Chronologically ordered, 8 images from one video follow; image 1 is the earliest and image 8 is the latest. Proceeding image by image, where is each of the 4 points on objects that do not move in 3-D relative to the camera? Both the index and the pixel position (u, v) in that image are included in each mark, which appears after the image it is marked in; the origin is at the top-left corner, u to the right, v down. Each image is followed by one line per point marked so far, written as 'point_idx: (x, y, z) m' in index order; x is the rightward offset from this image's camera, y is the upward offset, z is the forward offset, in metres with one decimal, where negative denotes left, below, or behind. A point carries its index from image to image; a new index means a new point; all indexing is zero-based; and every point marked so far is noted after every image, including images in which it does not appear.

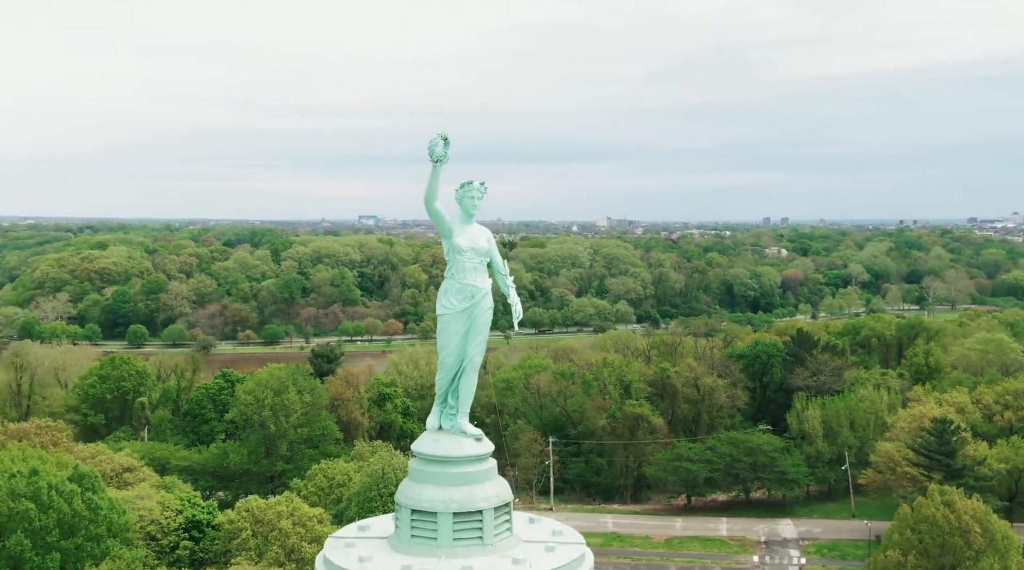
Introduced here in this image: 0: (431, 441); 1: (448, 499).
0: (-1.3, -2.3, +14.8) m
1: (-0.9, -3.1, +14.2) m
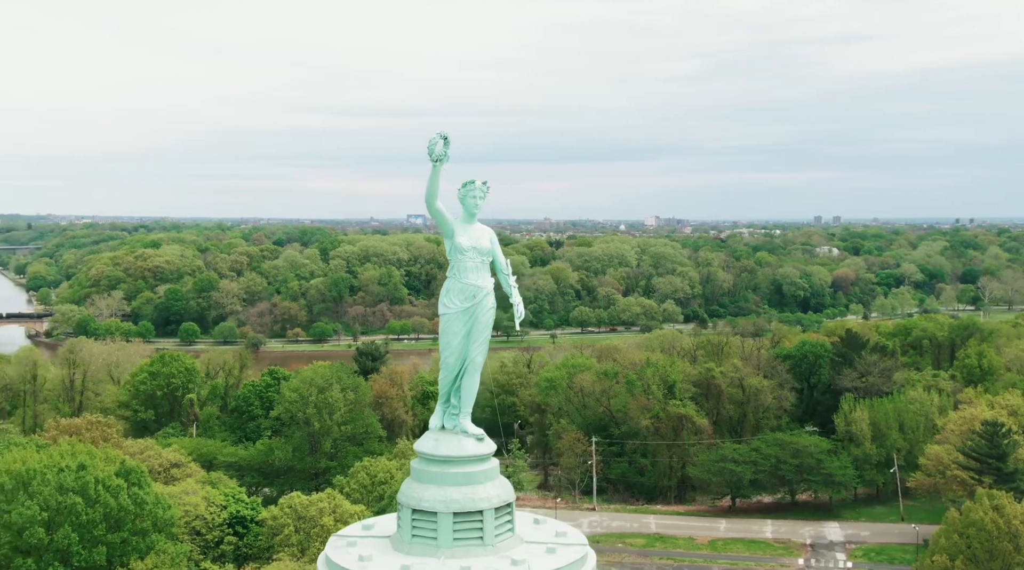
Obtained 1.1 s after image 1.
0: (-1.2, -2.3, +14.7) m
1: (-0.9, -3.1, +14.2) m
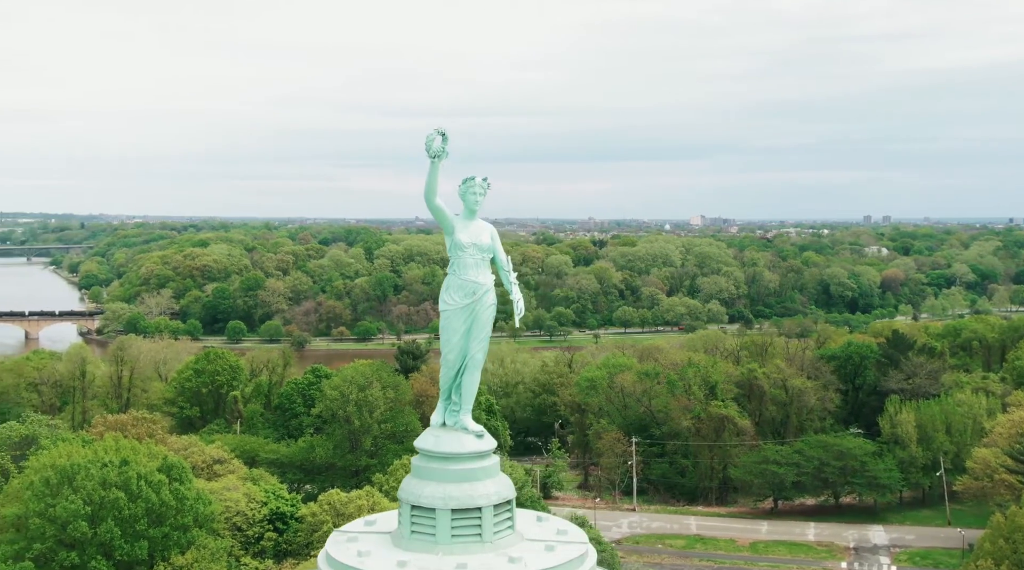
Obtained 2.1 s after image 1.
0: (-1.2, -2.3, +14.7) m
1: (-0.9, -3.0, +14.2) m
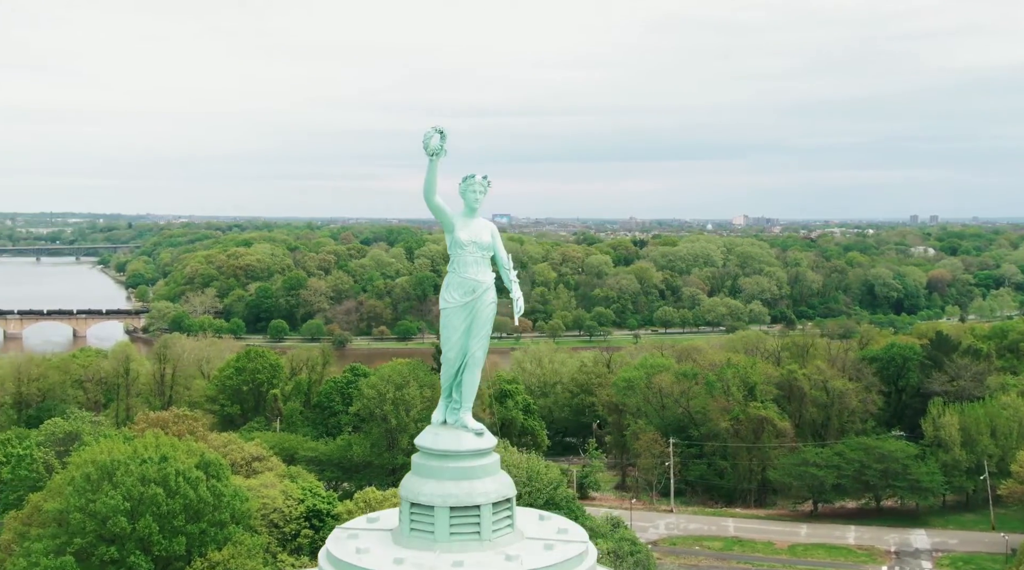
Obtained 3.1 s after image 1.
0: (-1.2, -2.2, +14.8) m
1: (-1.0, -3.0, +14.2) m
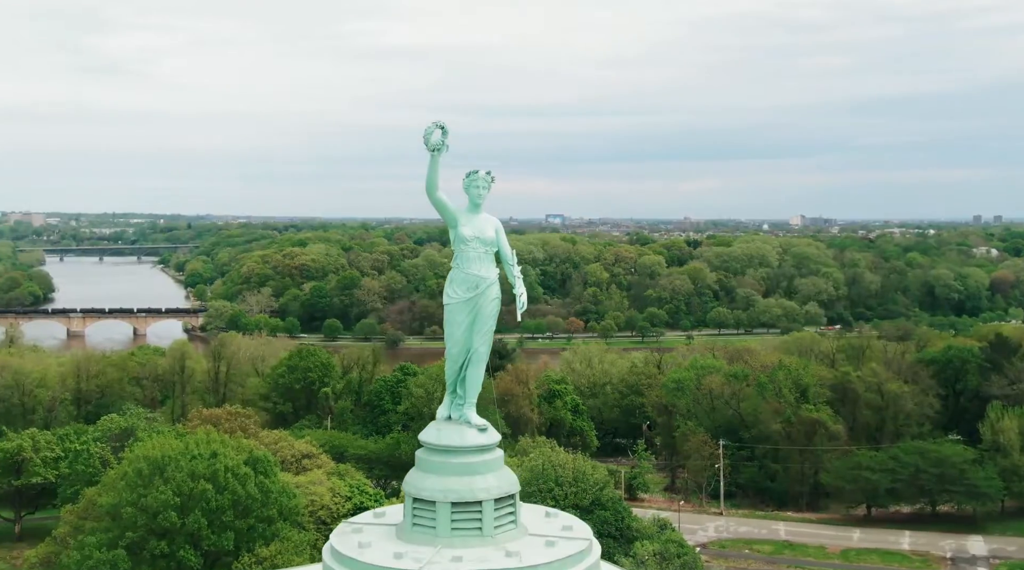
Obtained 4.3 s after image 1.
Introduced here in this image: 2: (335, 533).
0: (-1.2, -2.2, +14.8) m
1: (-0.9, -2.9, +14.2) m
2: (-2.6, -3.7, +14.8) m
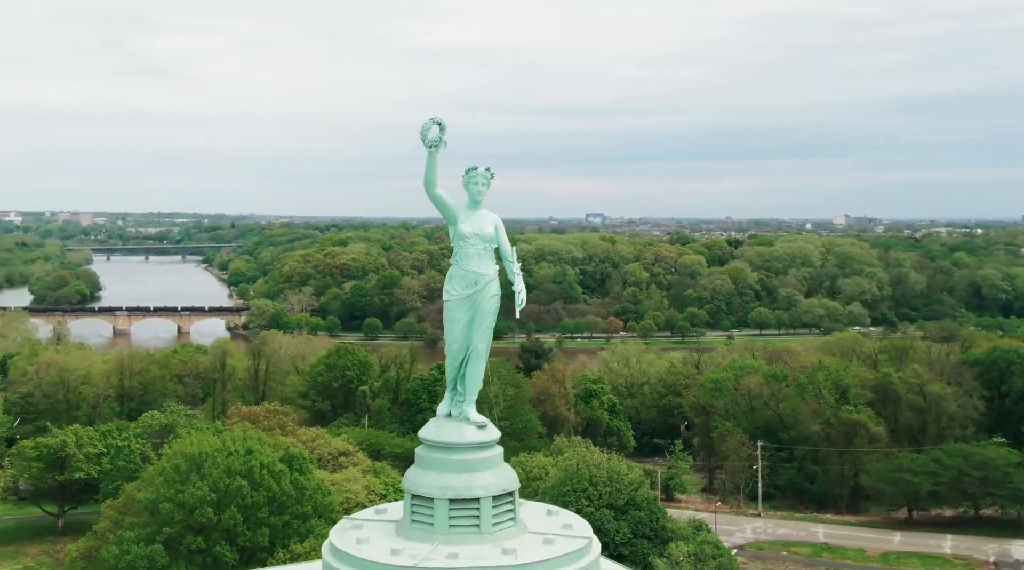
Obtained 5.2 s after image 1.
0: (-1.2, -2.1, +14.8) m
1: (-1.0, -2.9, +14.2) m
2: (-2.6, -3.7, +14.9) m
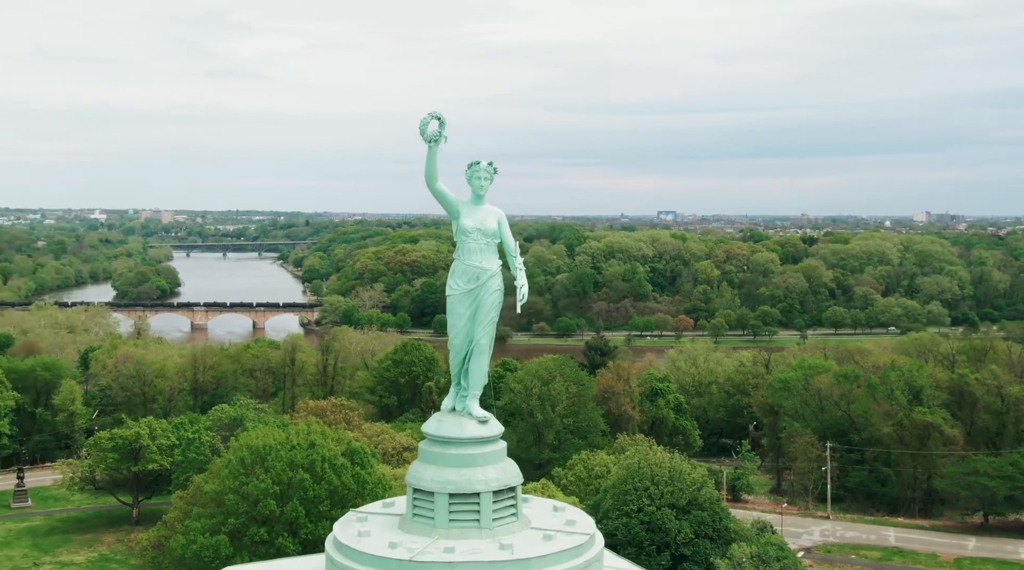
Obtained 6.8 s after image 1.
0: (-1.1, -2.0, +14.8) m
1: (-1.0, -2.8, +14.2) m
2: (-2.6, -3.6, +15.0) m
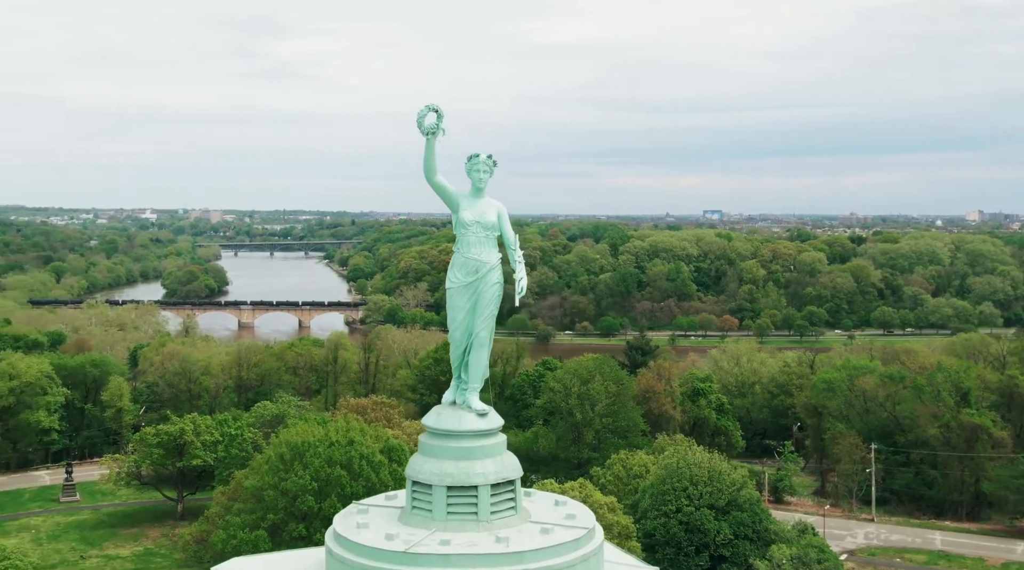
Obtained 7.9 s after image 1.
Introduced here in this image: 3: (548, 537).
0: (-1.1, -1.9, +14.8) m
1: (-1.0, -2.7, +14.2) m
2: (-2.6, -3.5, +15.1) m
3: (+0.5, -3.5, +13.8) m
